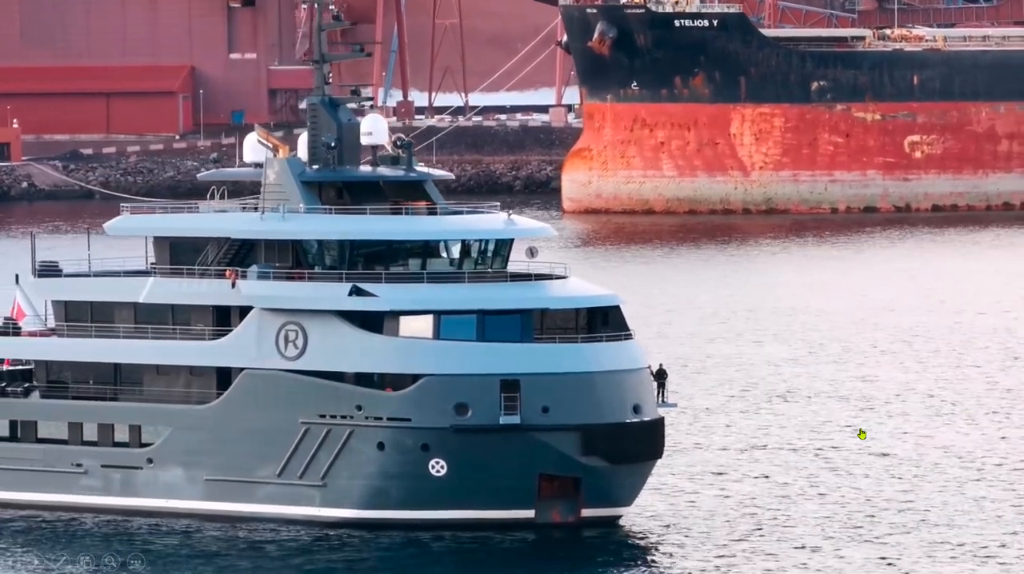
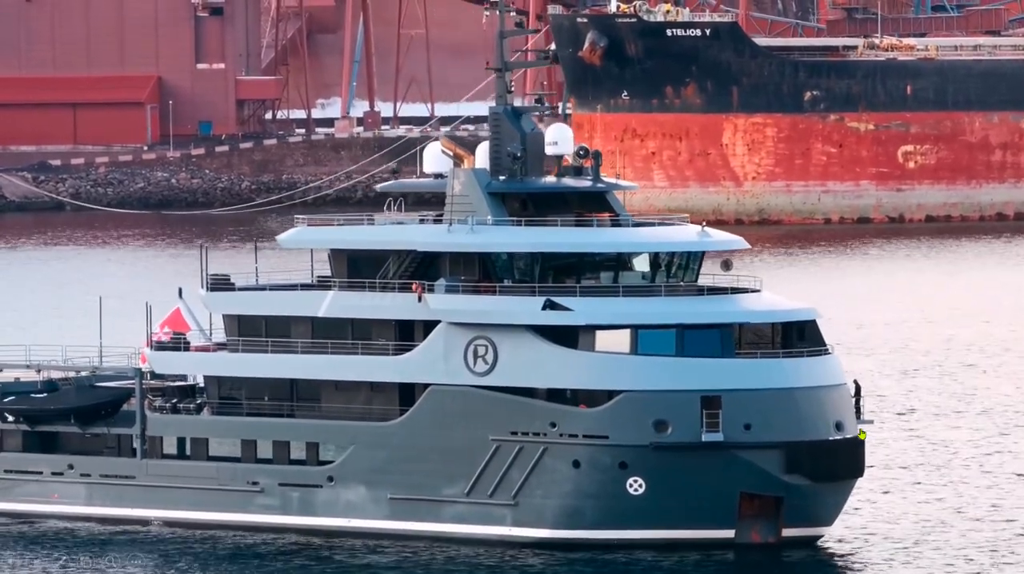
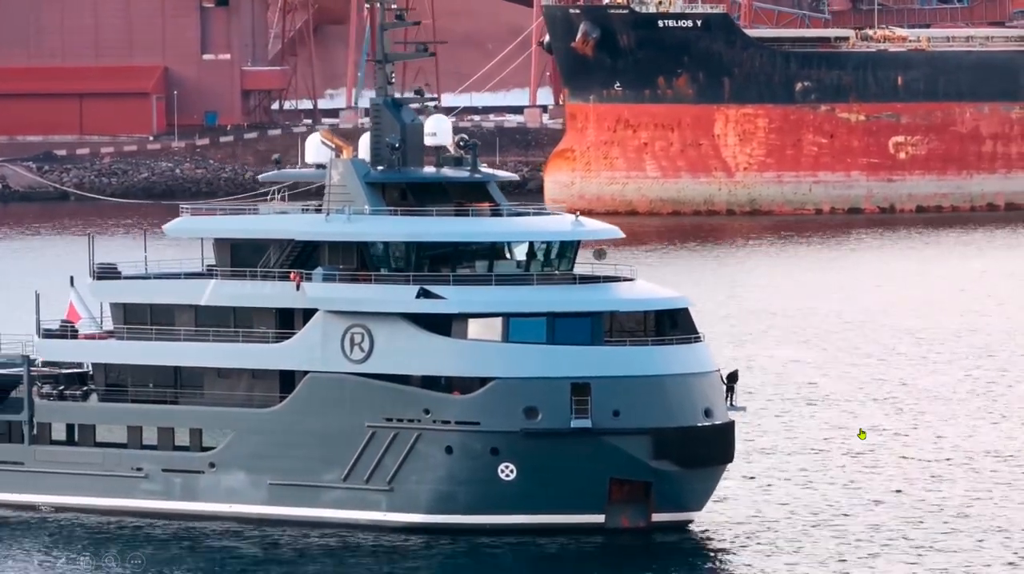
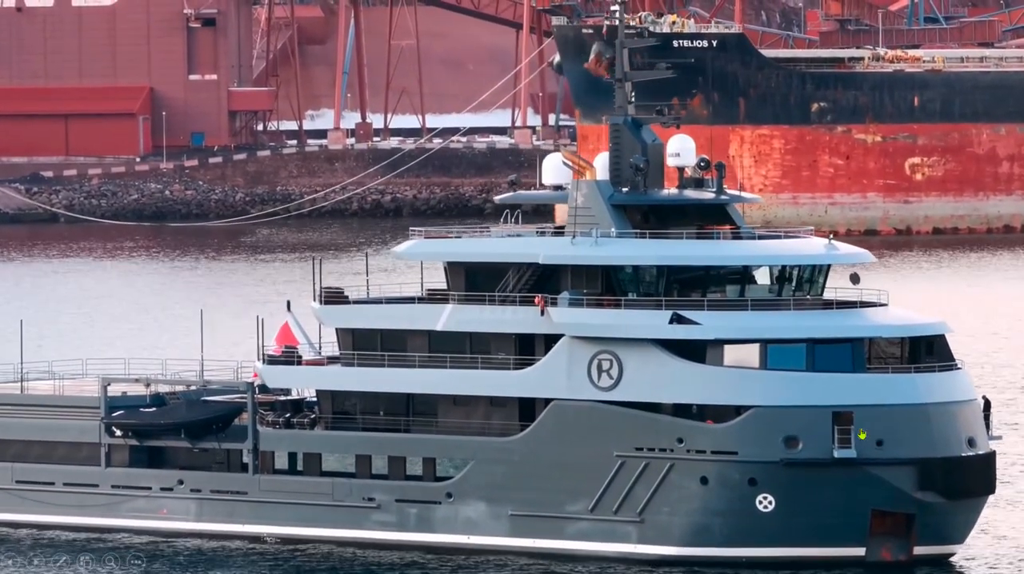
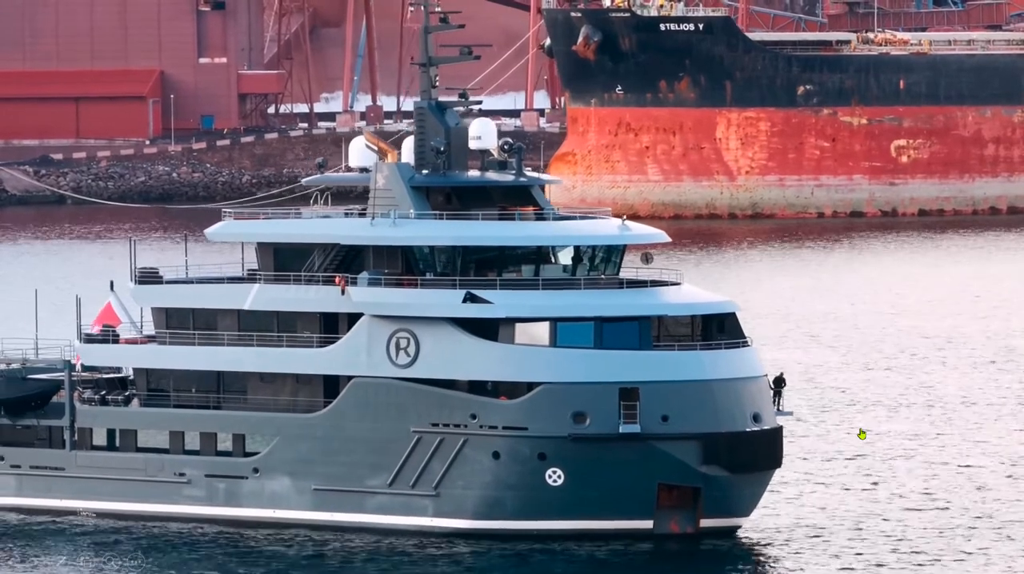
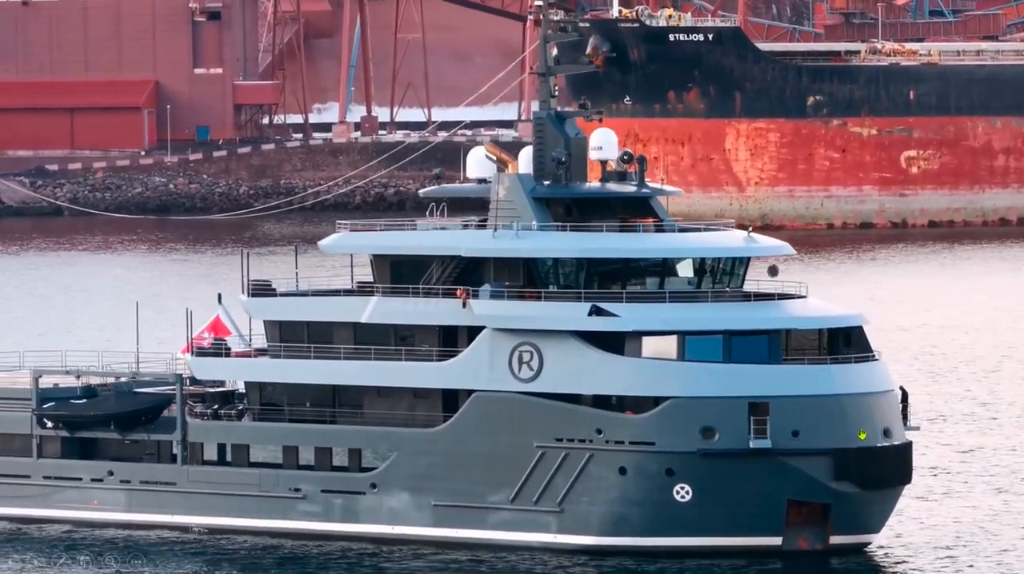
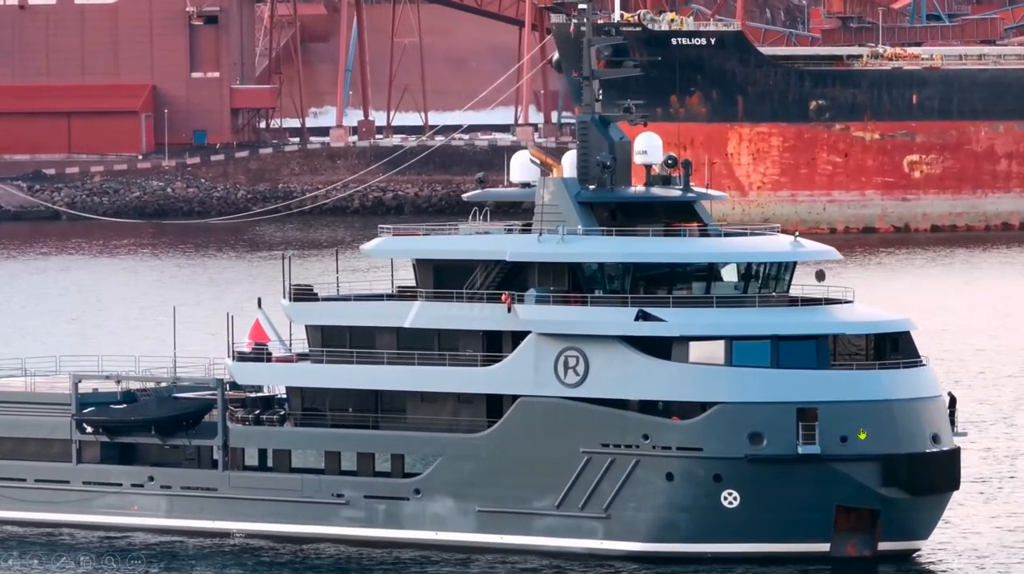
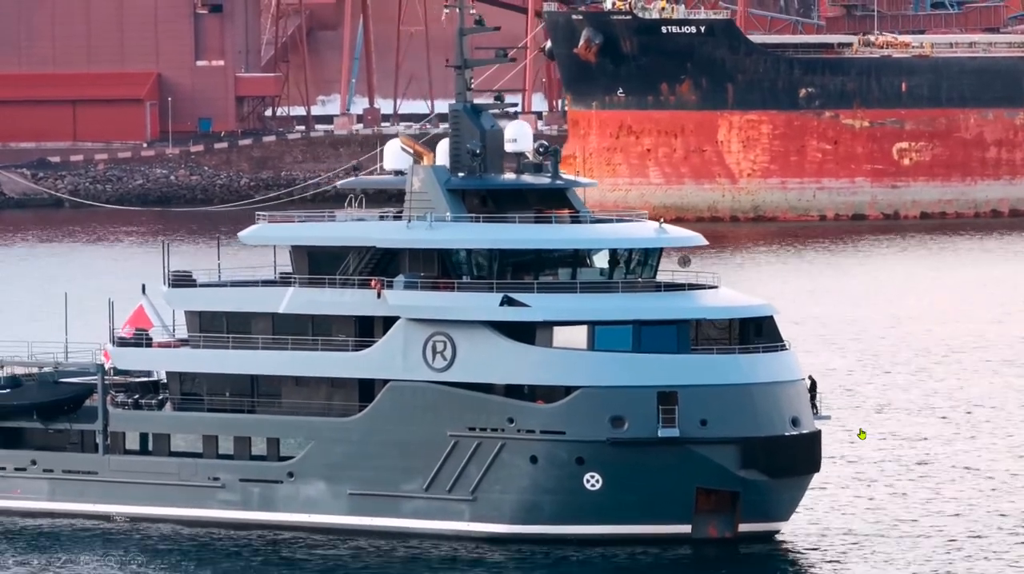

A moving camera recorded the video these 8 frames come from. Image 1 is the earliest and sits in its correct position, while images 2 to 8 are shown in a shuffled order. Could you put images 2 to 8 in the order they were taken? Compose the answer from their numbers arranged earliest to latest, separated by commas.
3, 5, 8, 2, 6, 7, 4
